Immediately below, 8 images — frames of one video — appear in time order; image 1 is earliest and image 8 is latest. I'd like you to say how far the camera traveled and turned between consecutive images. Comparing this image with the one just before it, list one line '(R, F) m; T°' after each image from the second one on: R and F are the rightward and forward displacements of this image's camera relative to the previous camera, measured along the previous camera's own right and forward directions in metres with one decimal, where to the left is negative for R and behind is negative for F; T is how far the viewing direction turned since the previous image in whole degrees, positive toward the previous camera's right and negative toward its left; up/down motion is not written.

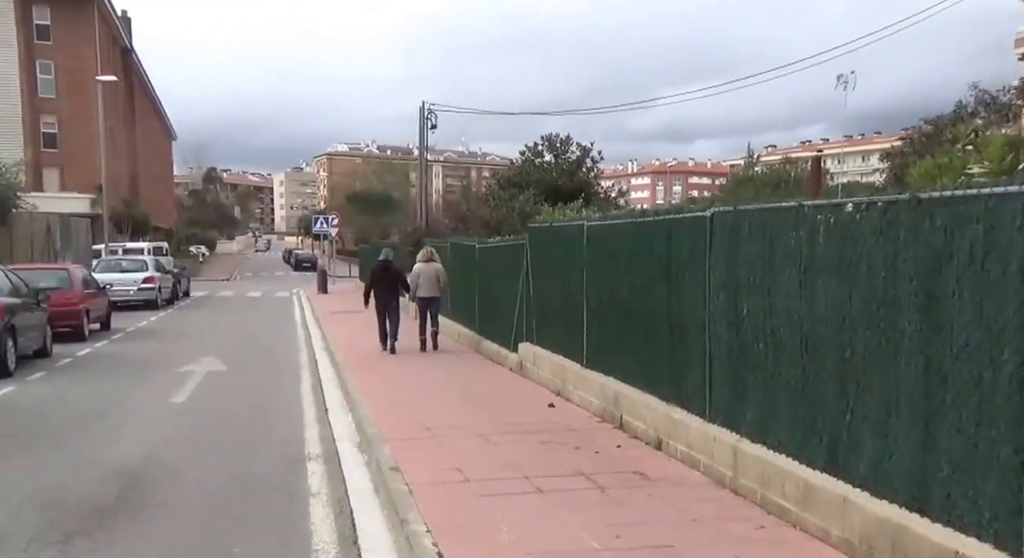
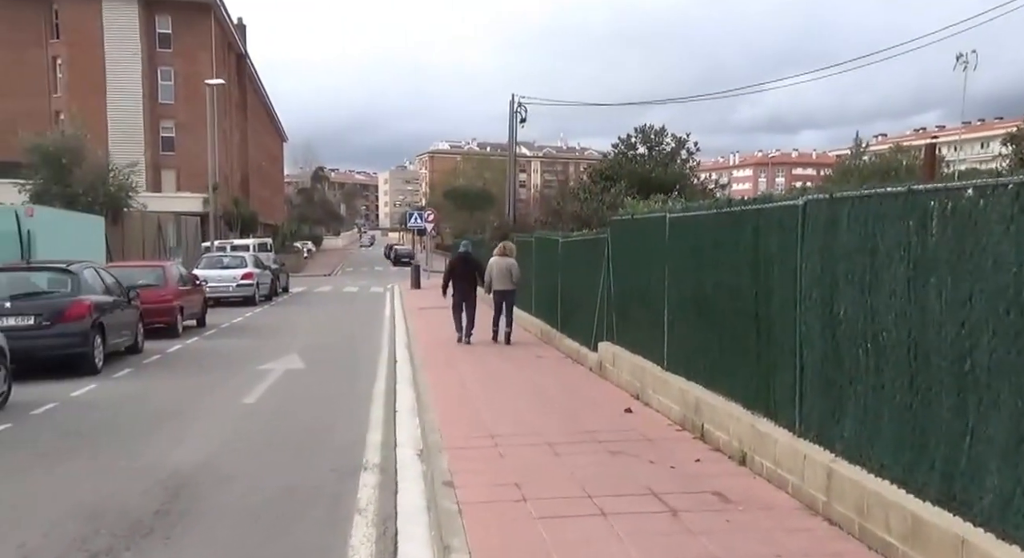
(+0.2, +0.6) m; -6°
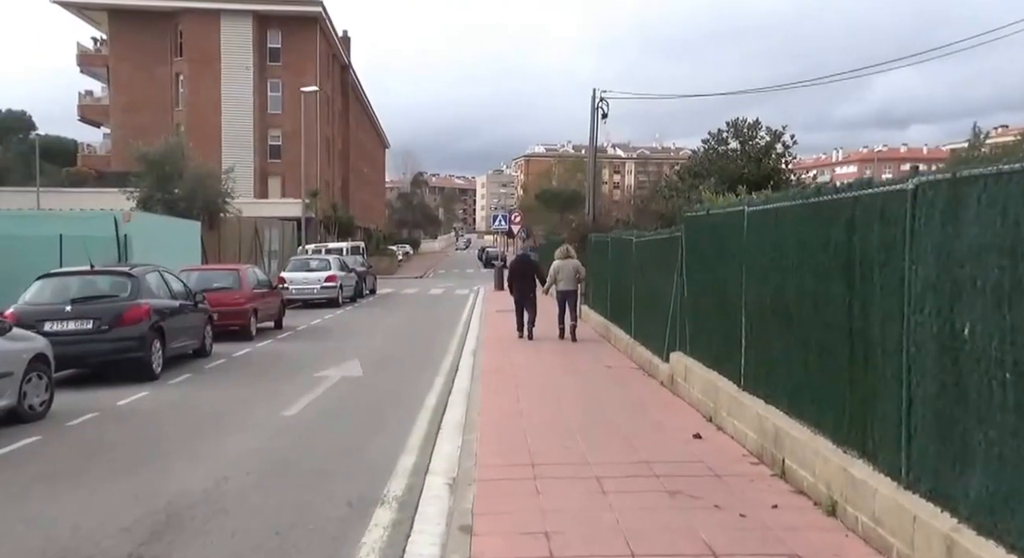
(+0.3, +1.1) m; -6°
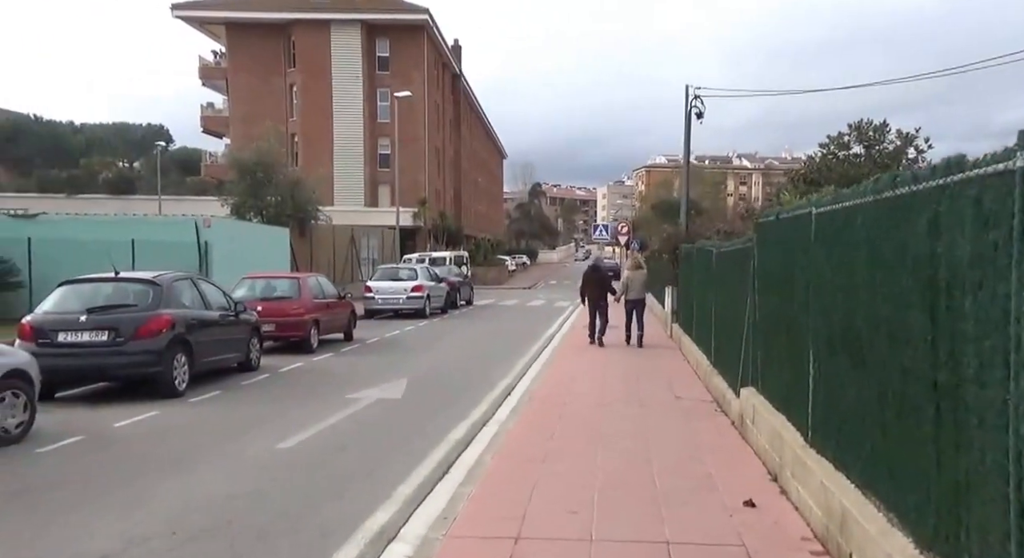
(+0.8, +1.5) m; -7°
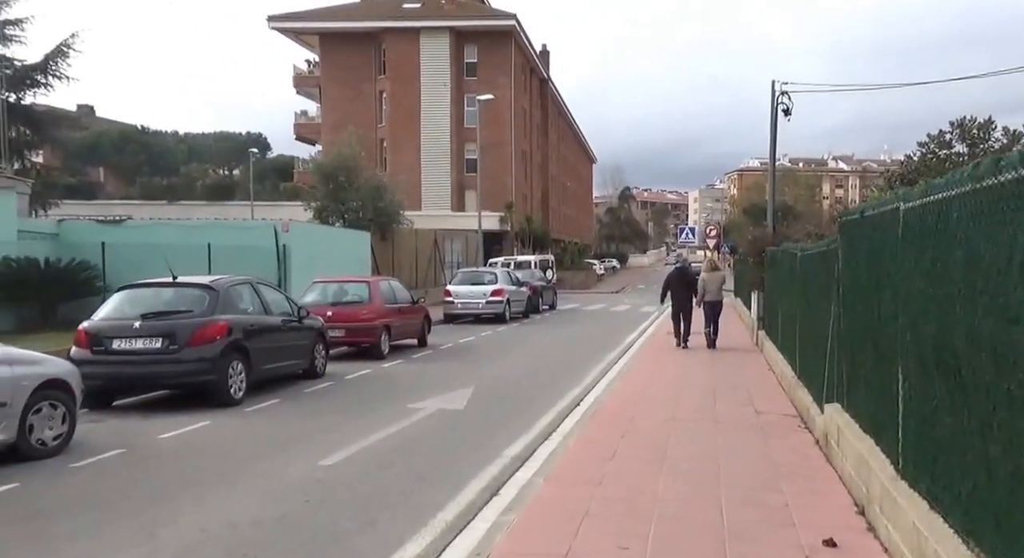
(+0.3, +0.7) m; -6°
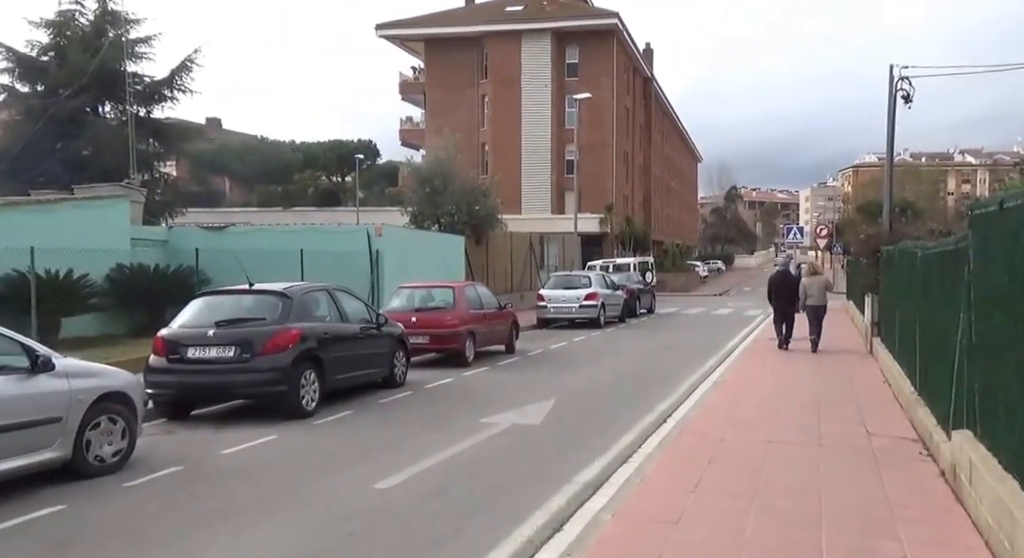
(+0.3, +0.7) m; -7°
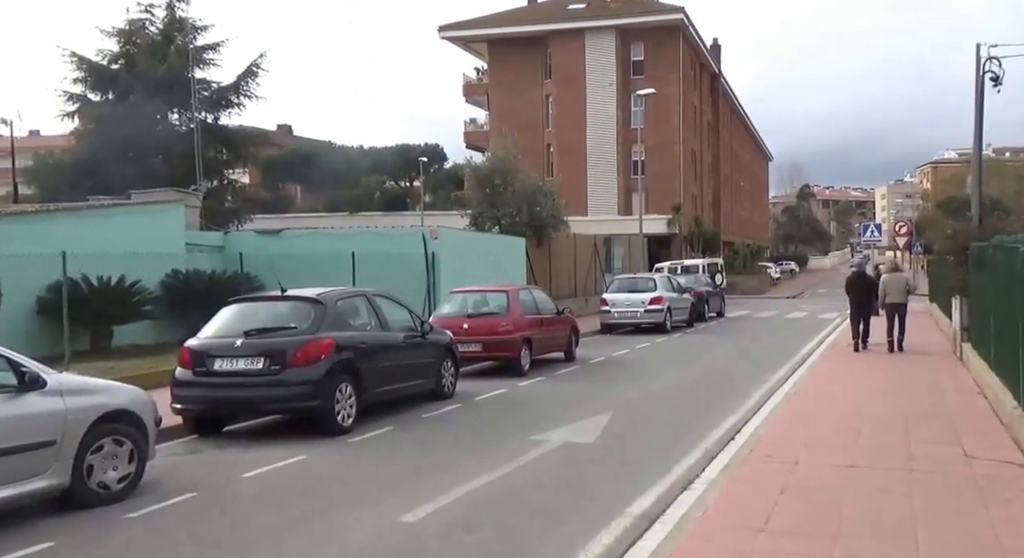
(+0.2, +0.9) m; -4°
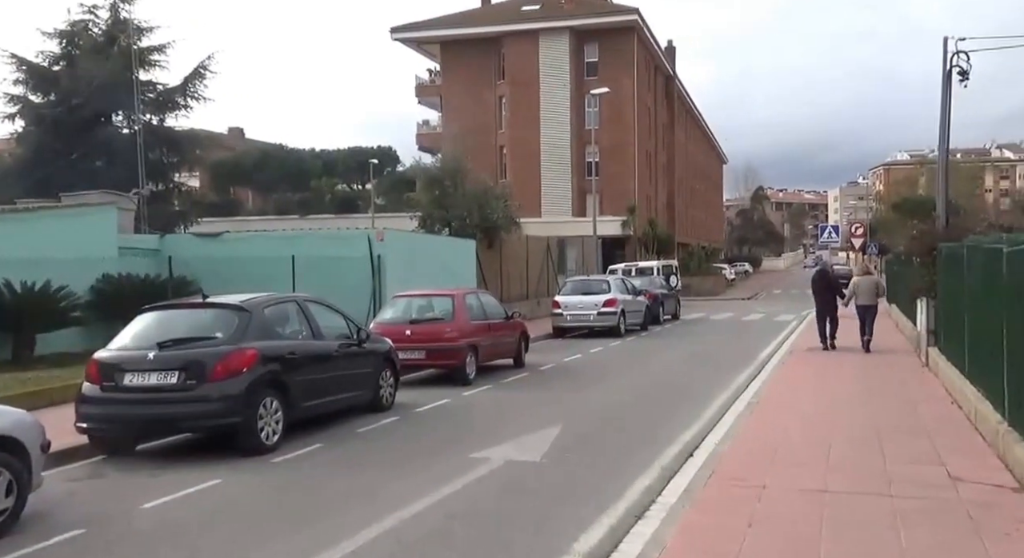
(+0.2, +0.8) m; +3°
